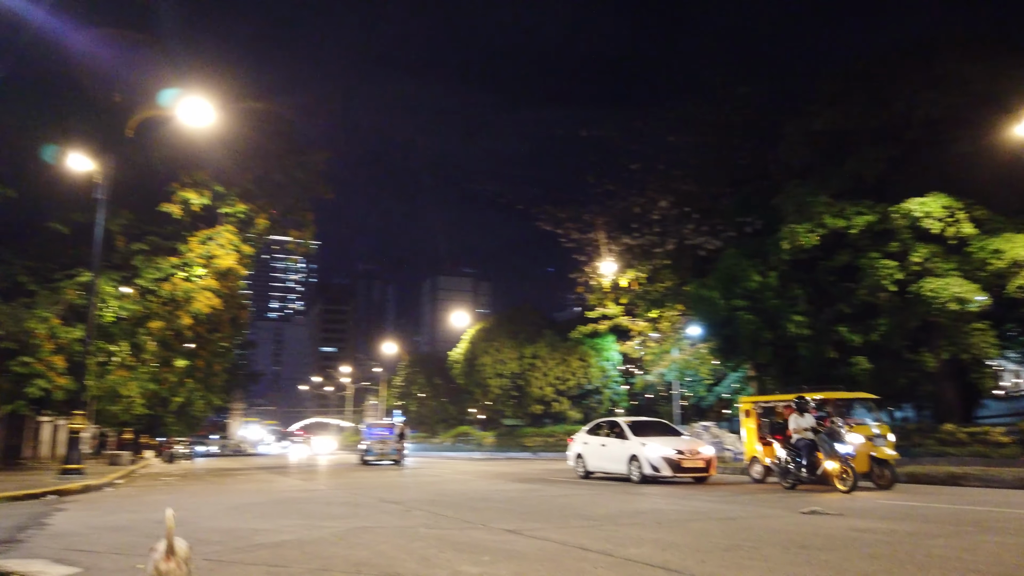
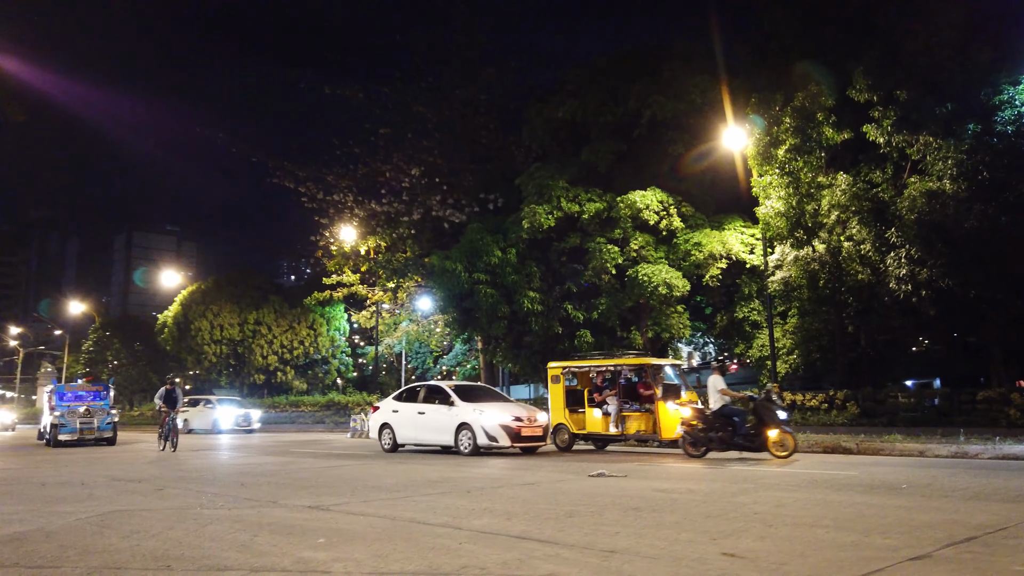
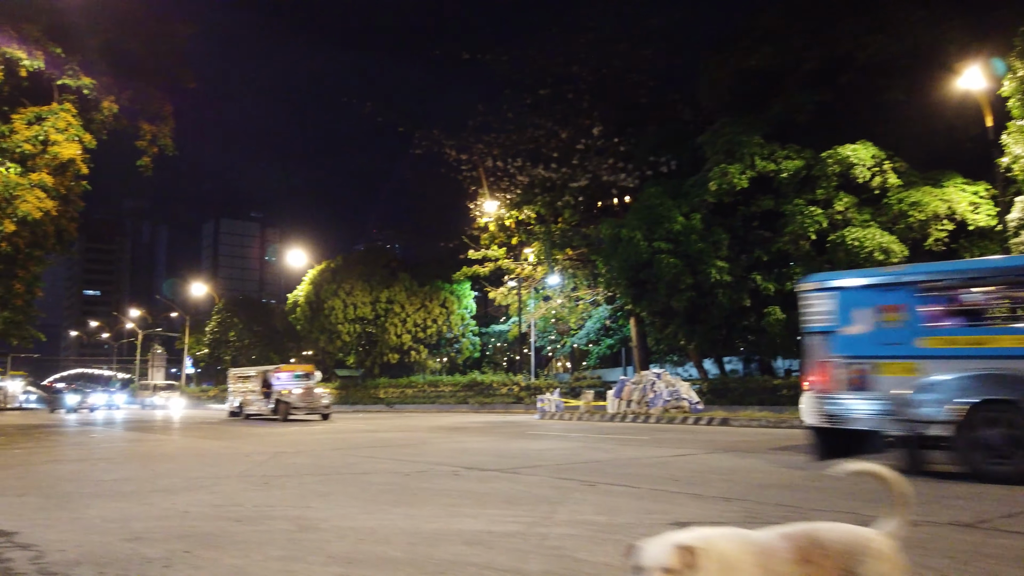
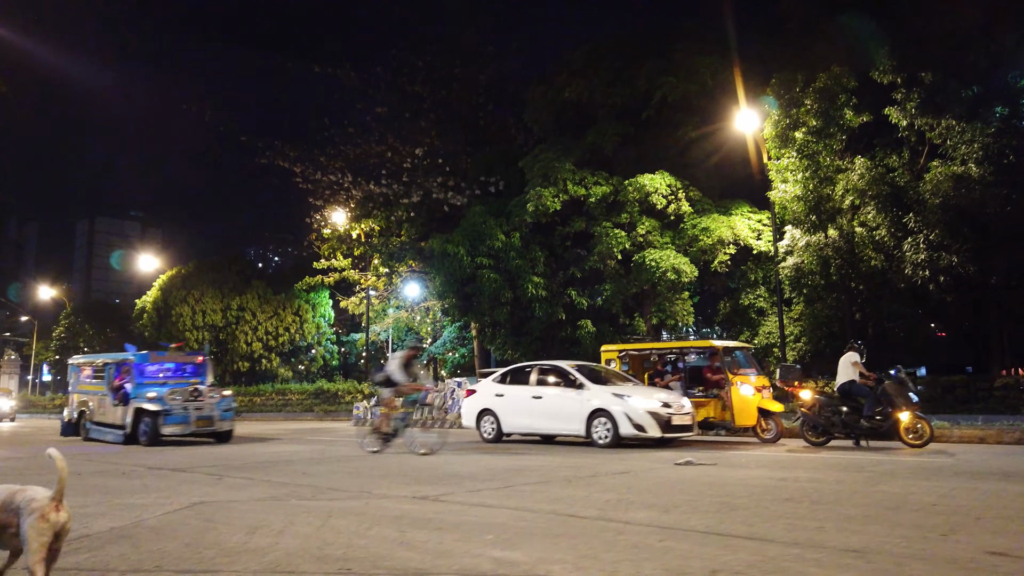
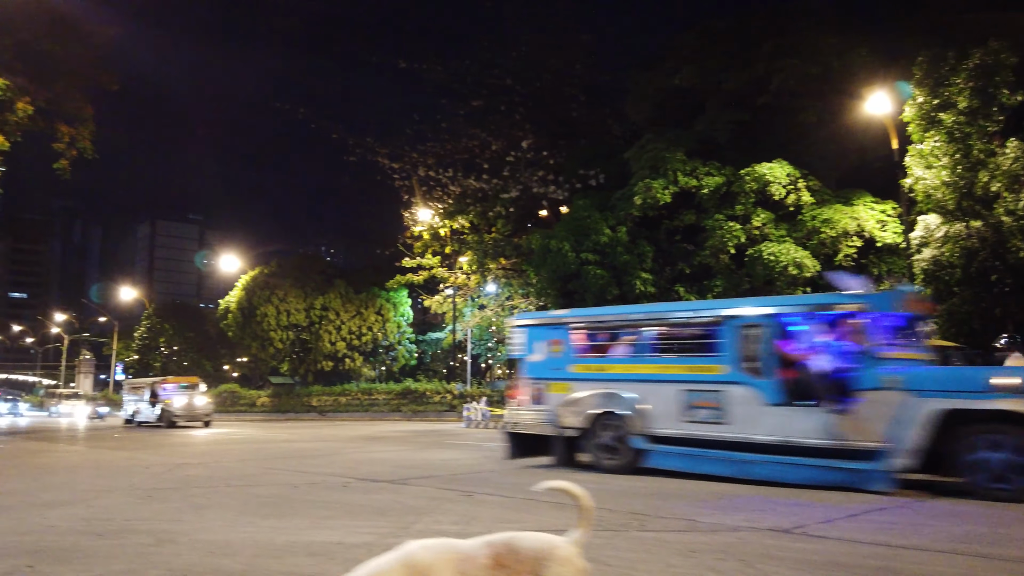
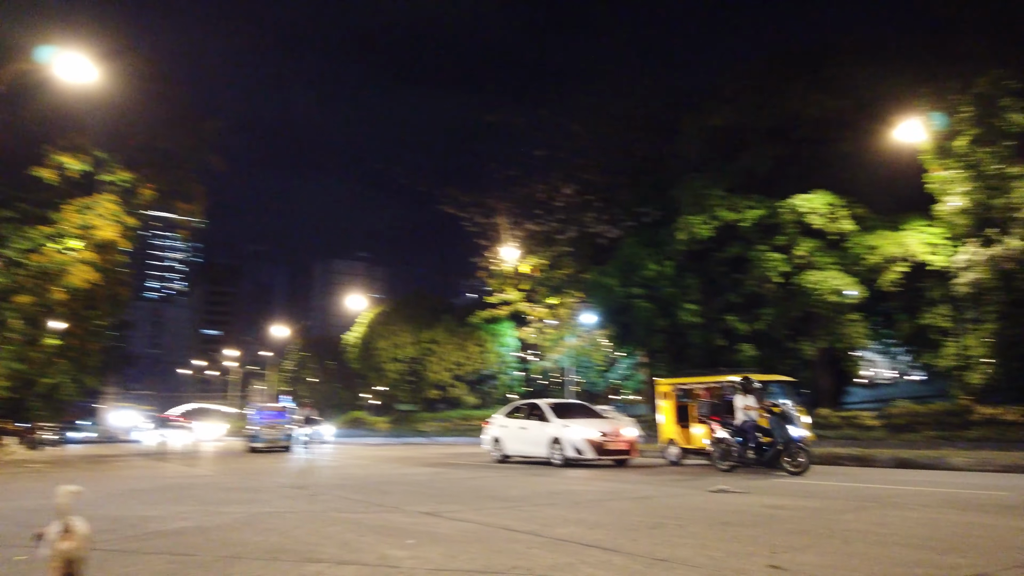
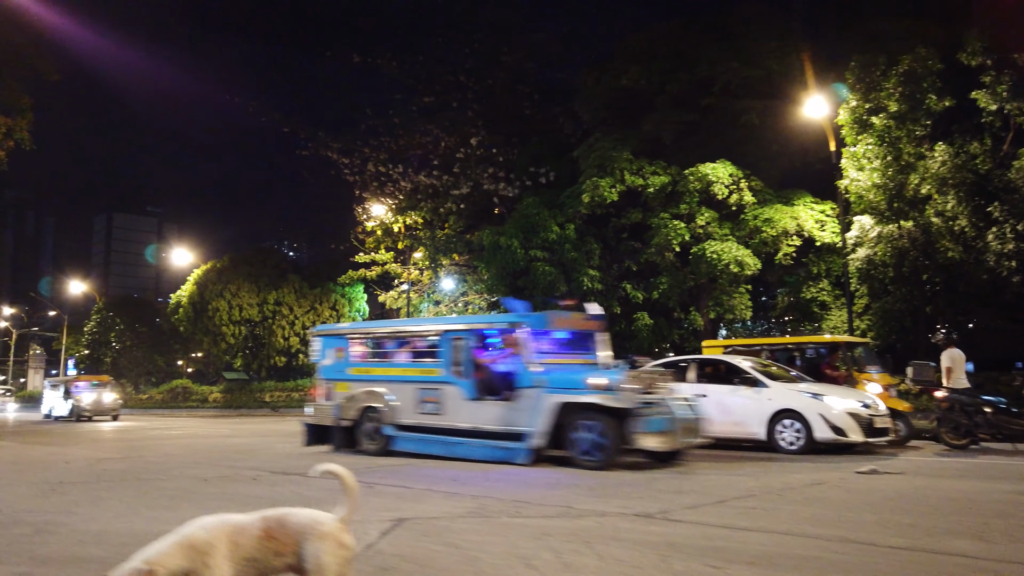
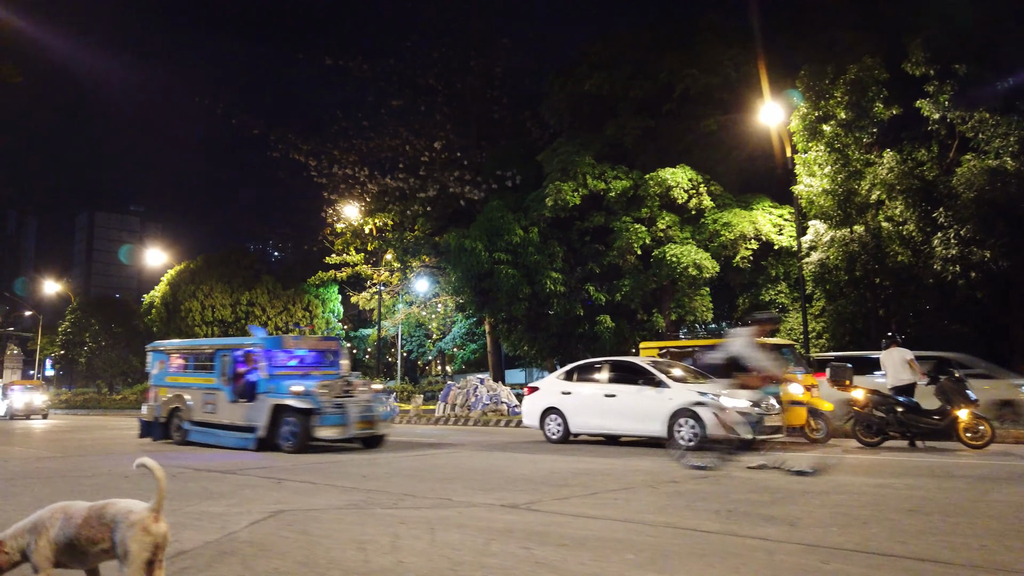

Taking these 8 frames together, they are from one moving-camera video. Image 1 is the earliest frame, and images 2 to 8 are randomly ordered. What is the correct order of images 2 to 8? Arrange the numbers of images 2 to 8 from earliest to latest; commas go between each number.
6, 2, 4, 8, 7, 5, 3
